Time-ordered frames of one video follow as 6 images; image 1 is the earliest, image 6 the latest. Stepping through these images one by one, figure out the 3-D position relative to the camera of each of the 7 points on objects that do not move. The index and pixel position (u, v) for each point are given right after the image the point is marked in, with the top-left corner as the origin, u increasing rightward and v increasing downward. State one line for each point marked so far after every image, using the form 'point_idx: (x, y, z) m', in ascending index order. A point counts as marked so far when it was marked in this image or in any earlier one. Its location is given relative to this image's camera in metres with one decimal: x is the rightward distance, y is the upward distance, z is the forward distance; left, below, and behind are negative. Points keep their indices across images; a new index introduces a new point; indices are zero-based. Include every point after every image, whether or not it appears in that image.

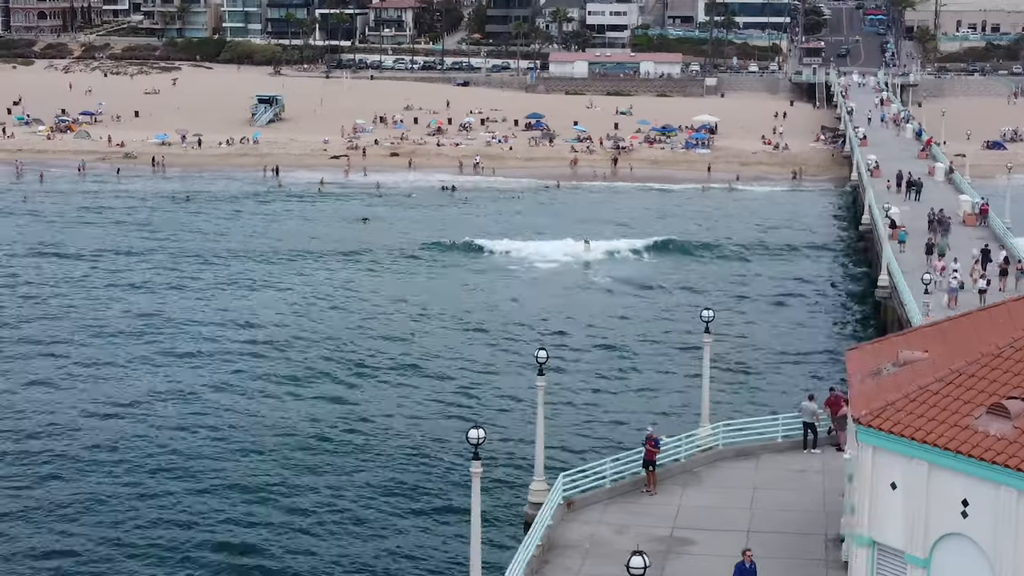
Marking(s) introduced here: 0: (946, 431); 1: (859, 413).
0: (+3.5, -1.1, +14.0) m
1: (+2.9, -1.1, +14.8) m
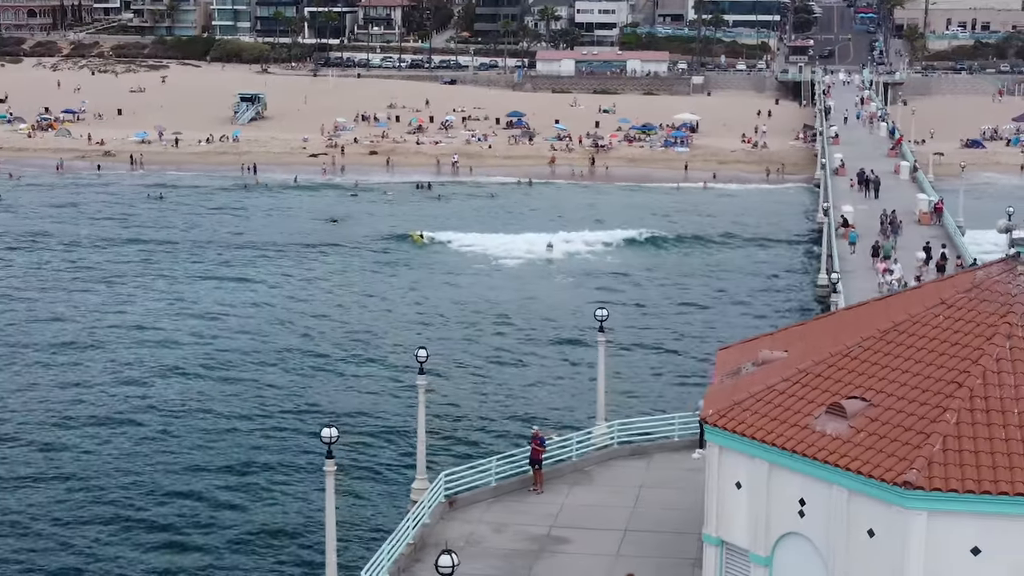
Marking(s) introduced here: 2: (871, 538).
0: (+2.2, -1.1, +14.1) m
1: (+1.6, -1.1, +14.9) m
2: (+2.7, -1.9, +13.2) m
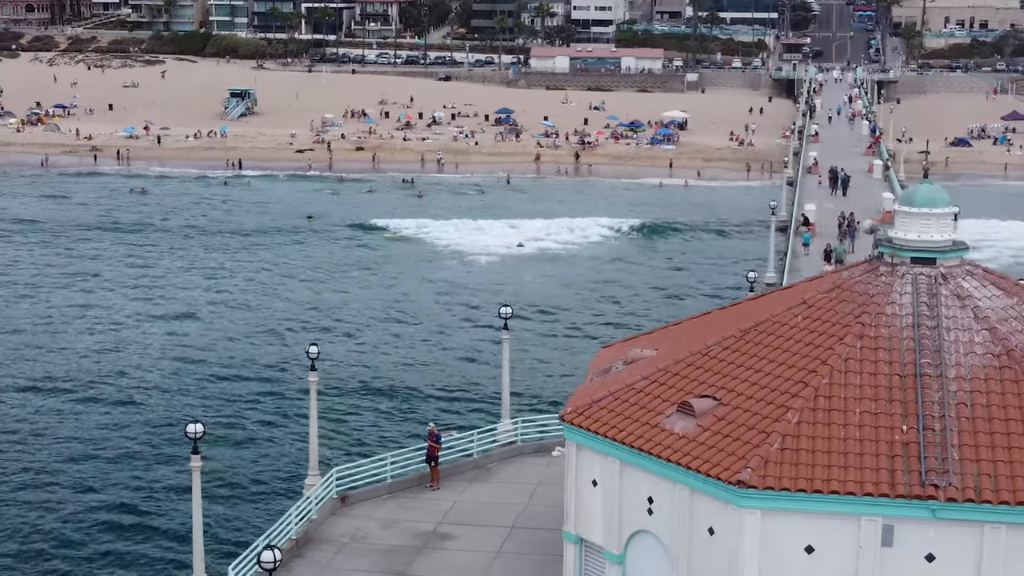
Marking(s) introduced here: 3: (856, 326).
0: (+1.0, -1.1, +14.2) m
1: (+0.5, -1.0, +15.0) m
2: (+1.5, -1.9, +13.3) m
3: (+2.8, -0.3, +14.4) m
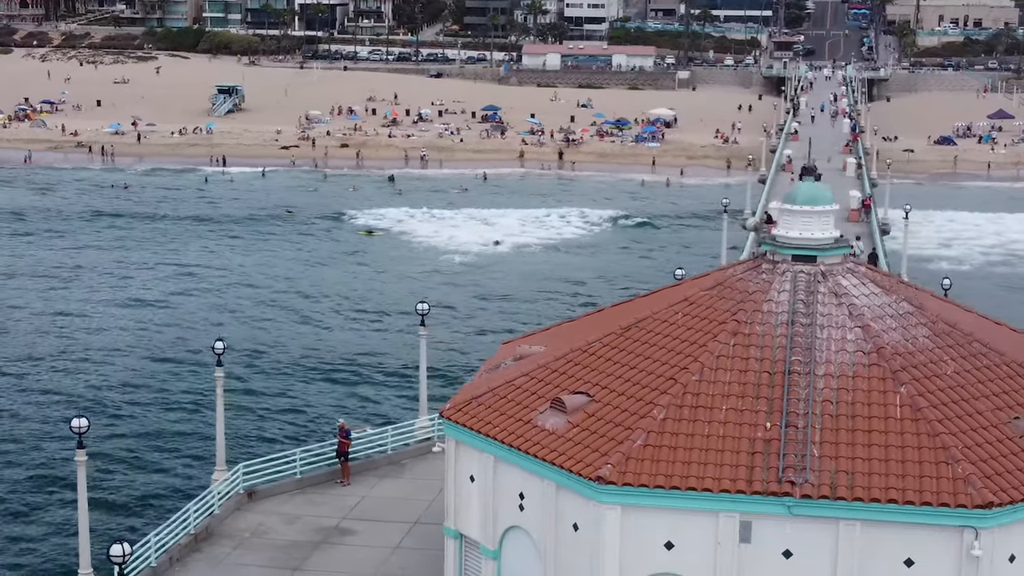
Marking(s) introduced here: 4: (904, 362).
0: (0.0, -1.1, +14.2) m
1: (-0.6, -1.0, +15.0) m
2: (+0.5, -1.9, +13.4) m
3: (+1.8, -0.3, +14.4) m
4: (+3.1, -0.6, +13.9) m
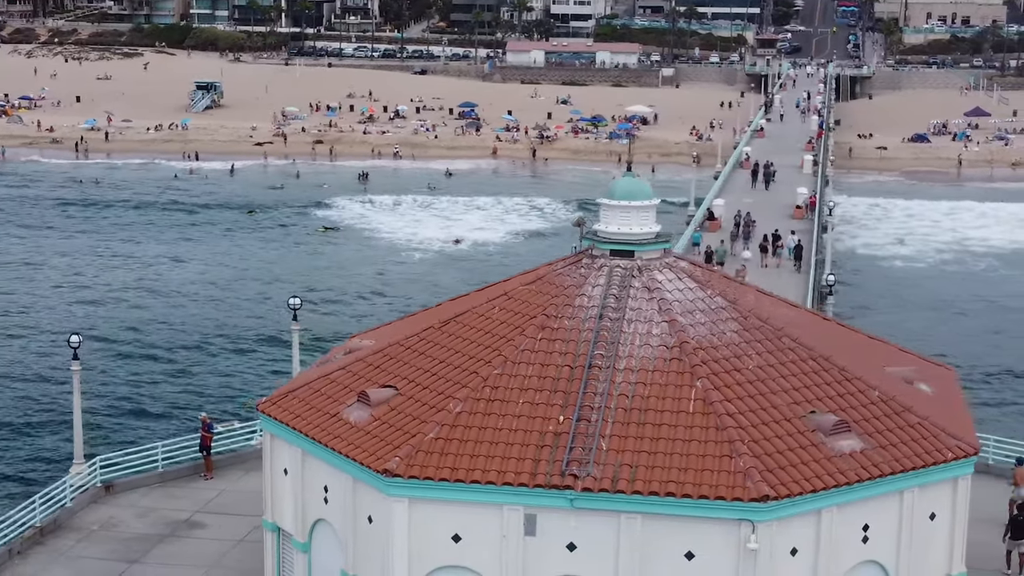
0: (-1.6, -1.1, +14.3) m
1: (-2.1, -1.0, +15.1) m
2: (-1.1, -1.8, +13.4) m
3: (+0.2, -0.2, +14.5) m
4: (+1.5, -0.5, +13.9) m
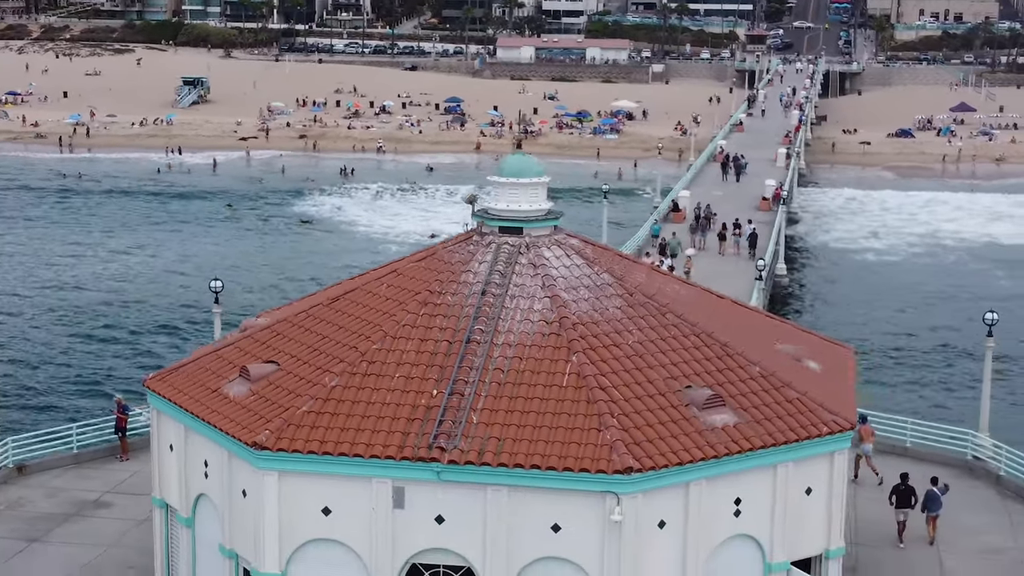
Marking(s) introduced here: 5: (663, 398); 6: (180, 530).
0: (-2.5, -0.9, +14.3) m
1: (-3.1, -0.8, +15.1) m
2: (-2.0, -1.6, +13.4) m
3: (-0.7, 0.0, +14.5) m
4: (+0.6, -0.3, +13.9) m
5: (+1.1, -0.8, +13.3) m
6: (-2.8, -2.0, +14.8) m
